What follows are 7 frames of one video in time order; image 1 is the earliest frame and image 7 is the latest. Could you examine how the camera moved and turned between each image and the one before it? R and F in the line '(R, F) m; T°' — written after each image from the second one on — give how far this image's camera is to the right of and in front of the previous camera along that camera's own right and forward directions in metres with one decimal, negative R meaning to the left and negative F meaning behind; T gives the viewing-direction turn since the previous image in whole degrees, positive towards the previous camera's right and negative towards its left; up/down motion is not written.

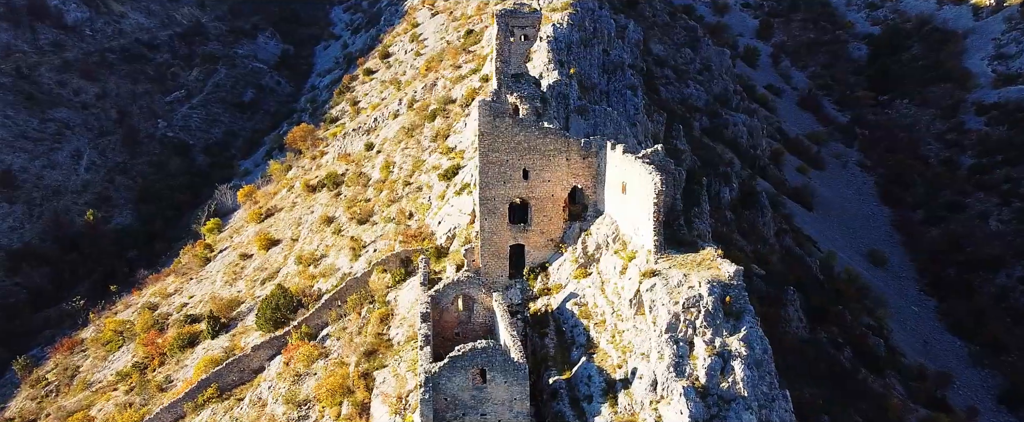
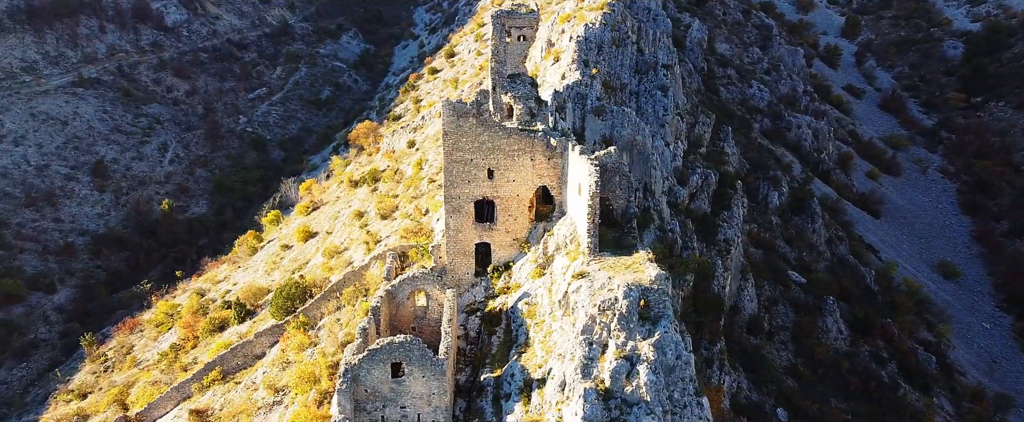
(+3.7, -0.2) m; -7°
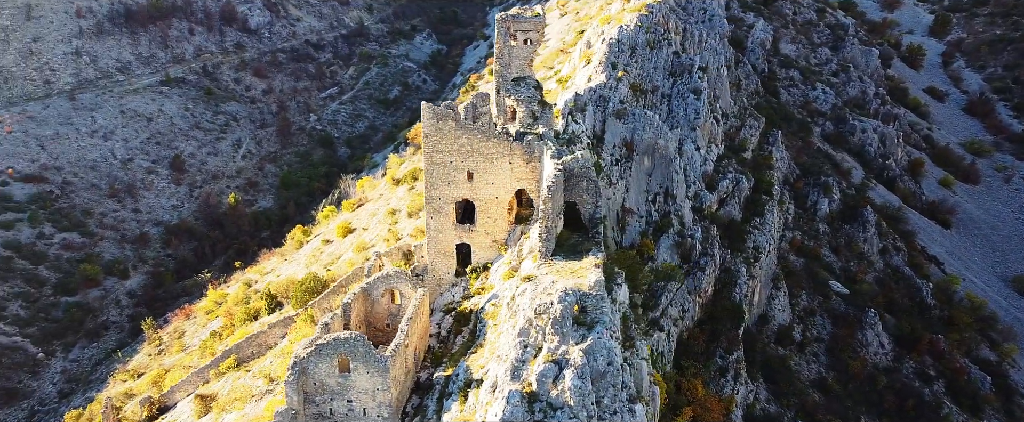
(+3.1, -0.2) m; -7°
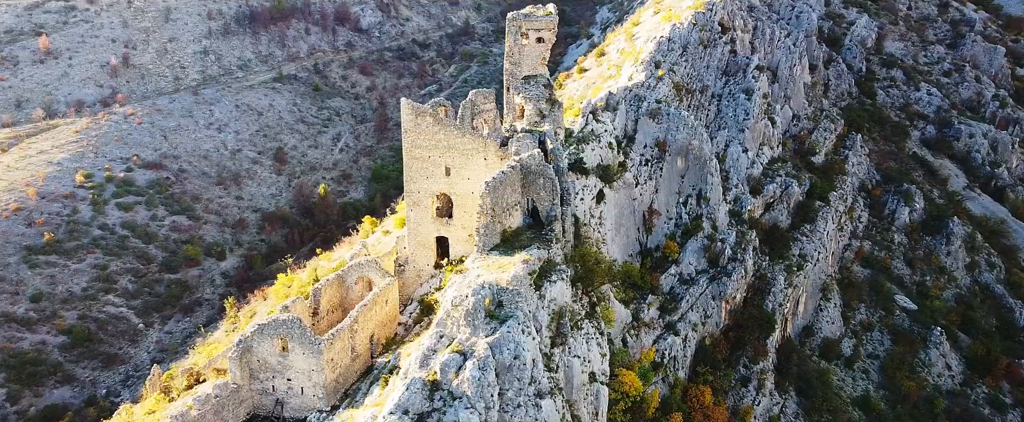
(+4.4, 0.0) m; -9°
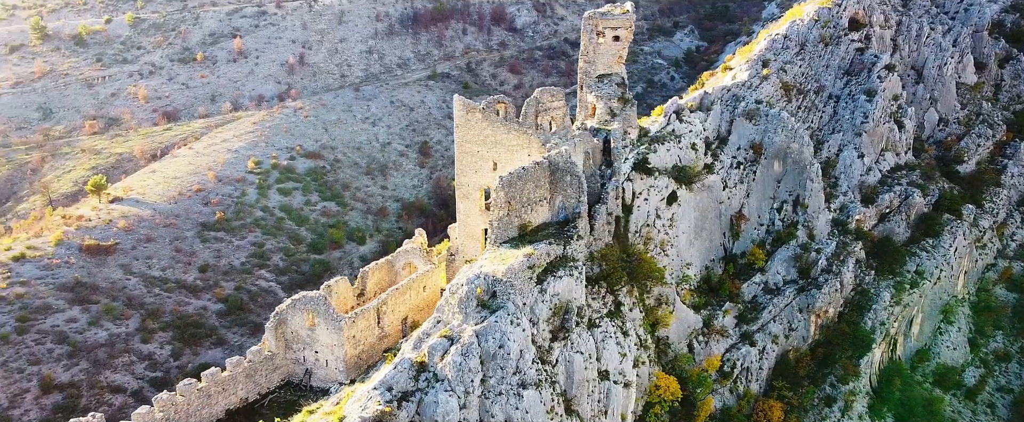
(+3.8, -0.1) m; -13°
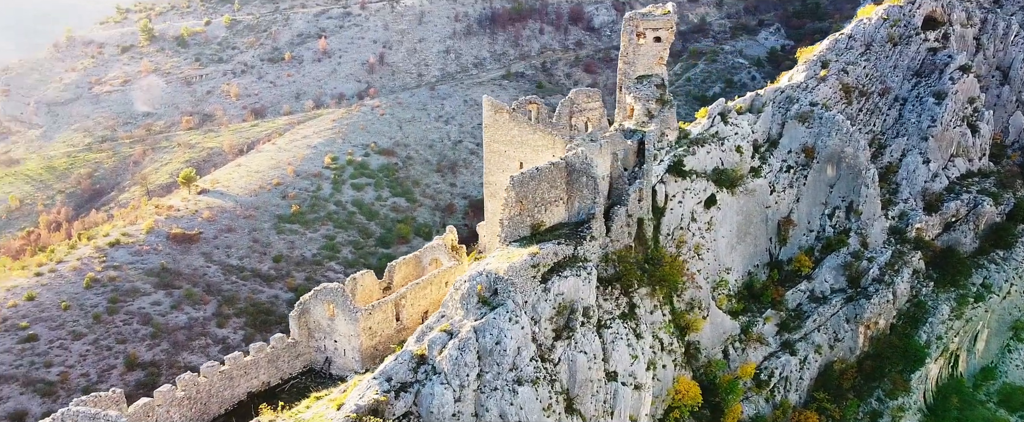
(+1.8, -0.2) m; -6°
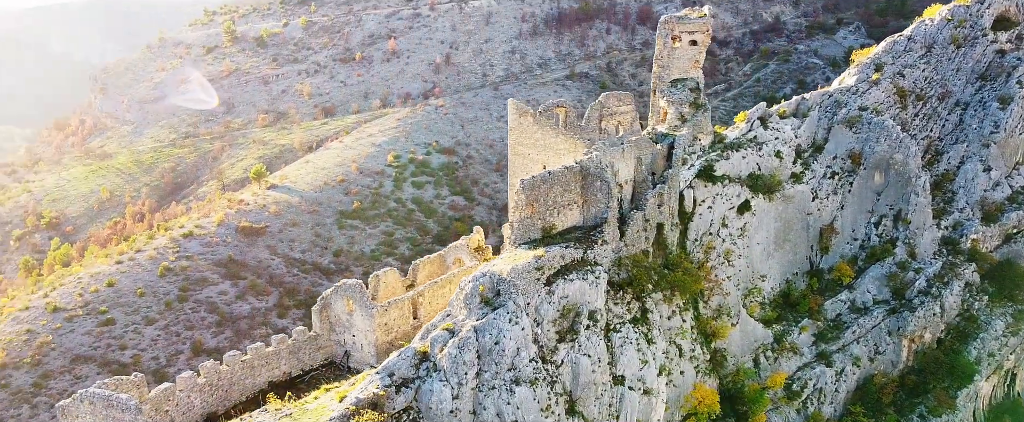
(+1.6, -0.2) m; -6°
